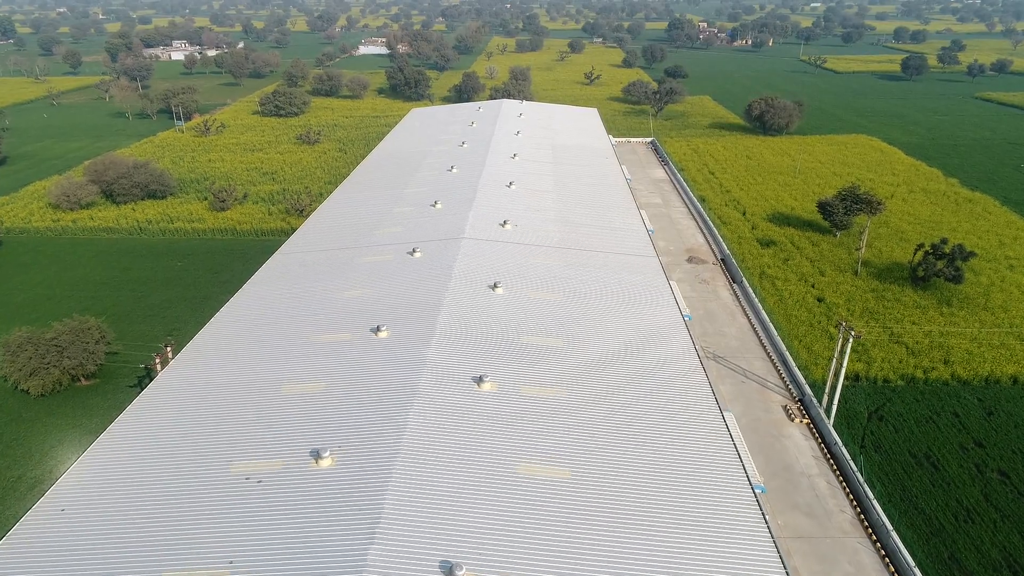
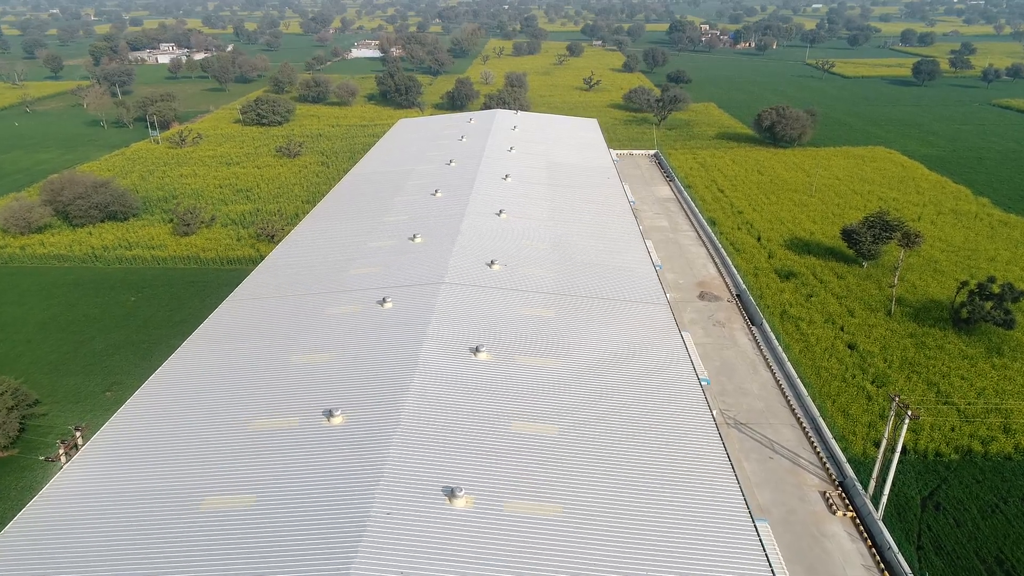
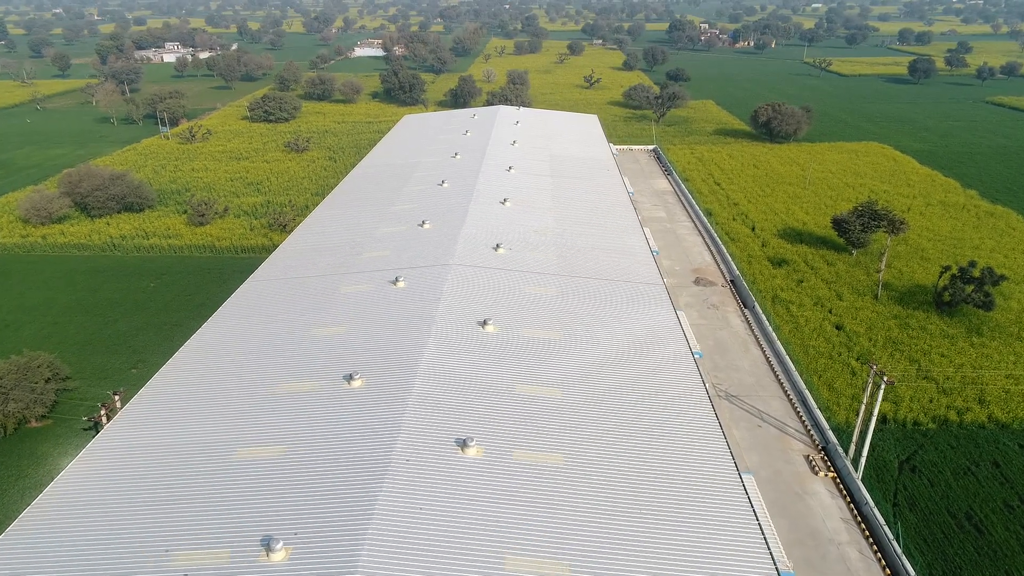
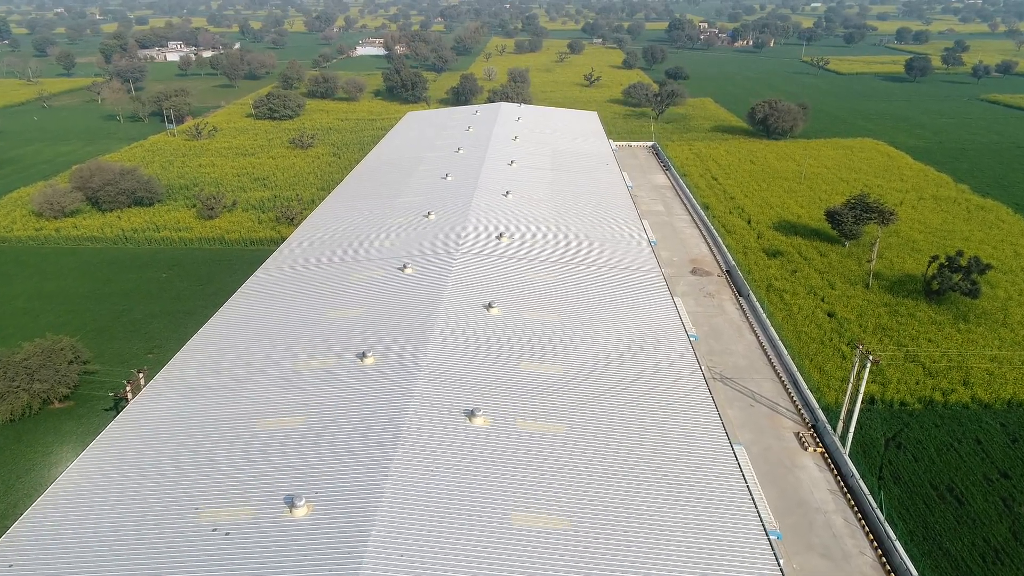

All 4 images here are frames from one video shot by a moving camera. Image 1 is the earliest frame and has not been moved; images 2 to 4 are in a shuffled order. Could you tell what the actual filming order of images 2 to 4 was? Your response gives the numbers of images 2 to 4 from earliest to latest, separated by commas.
4, 3, 2
